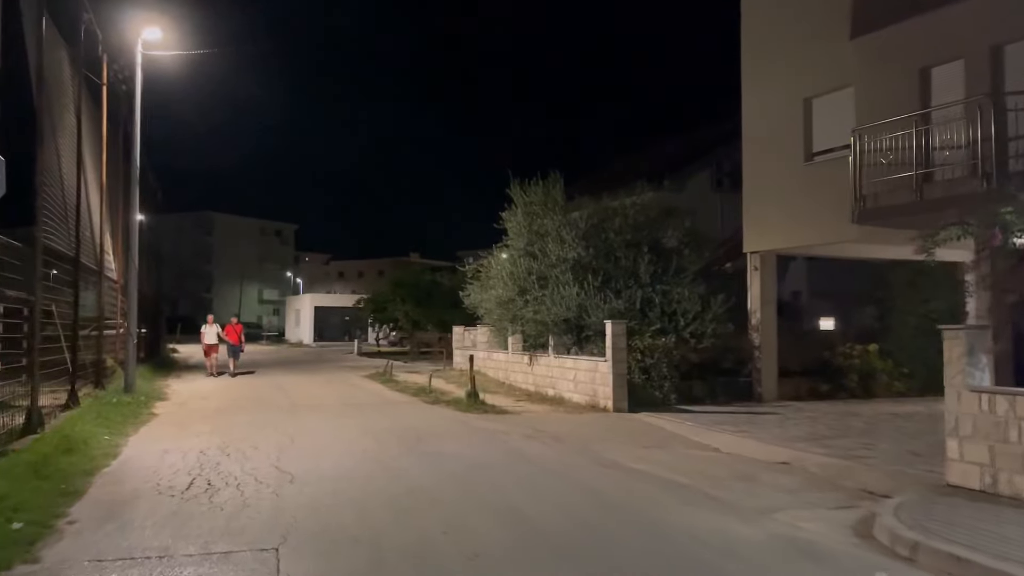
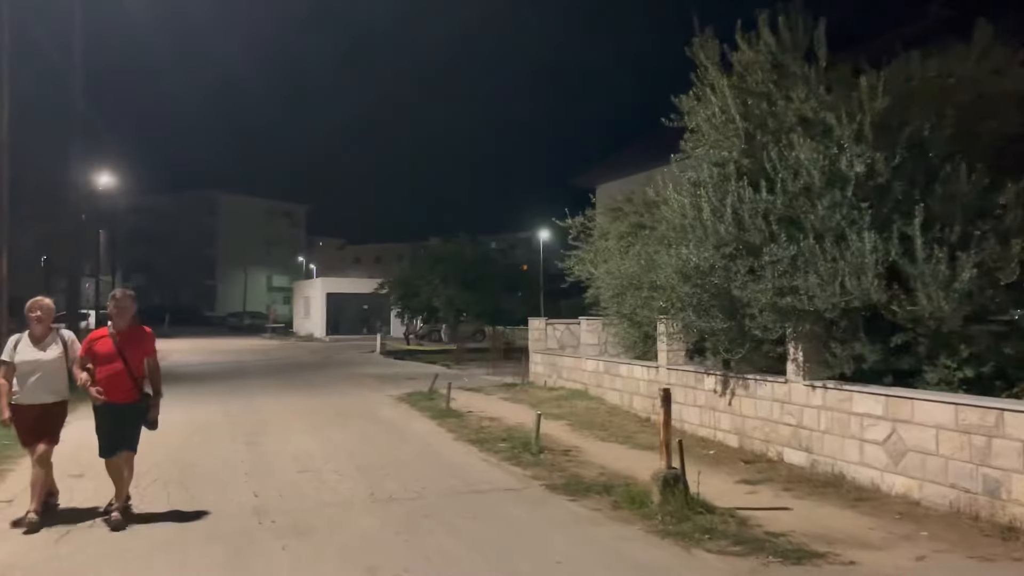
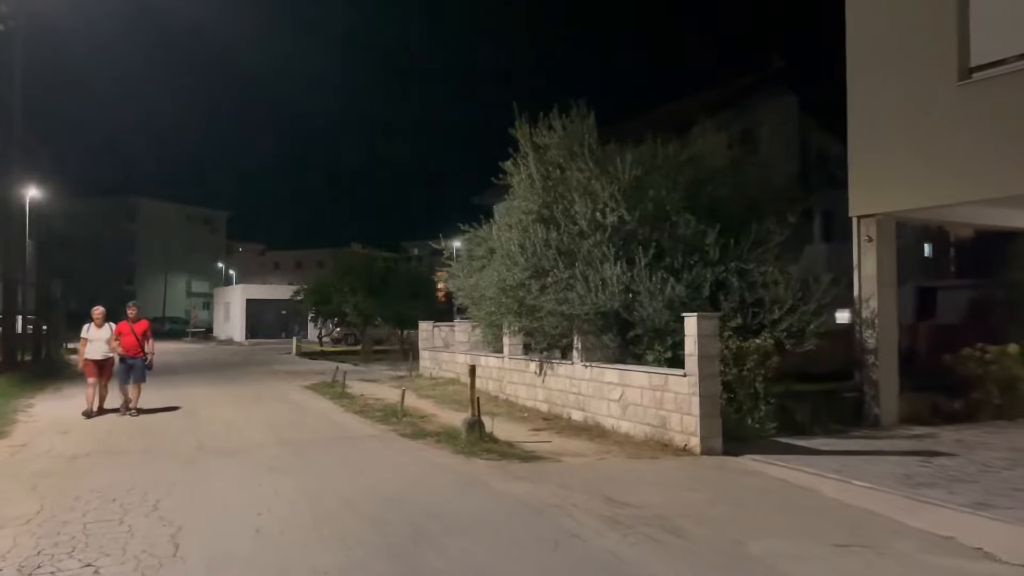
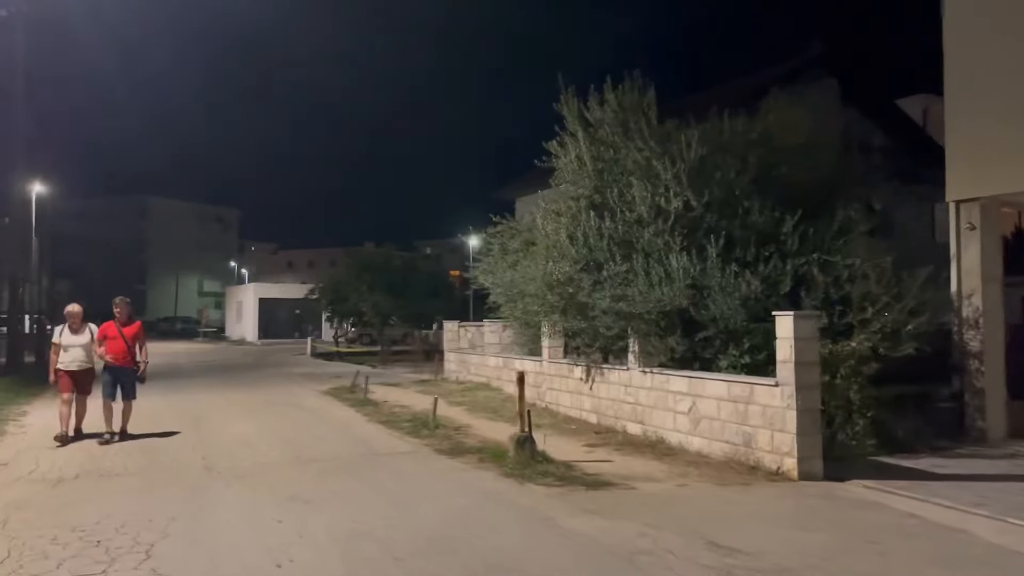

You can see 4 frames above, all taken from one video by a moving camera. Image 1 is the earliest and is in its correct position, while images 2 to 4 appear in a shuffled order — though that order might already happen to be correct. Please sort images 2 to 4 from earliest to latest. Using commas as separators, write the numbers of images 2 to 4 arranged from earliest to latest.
3, 4, 2
